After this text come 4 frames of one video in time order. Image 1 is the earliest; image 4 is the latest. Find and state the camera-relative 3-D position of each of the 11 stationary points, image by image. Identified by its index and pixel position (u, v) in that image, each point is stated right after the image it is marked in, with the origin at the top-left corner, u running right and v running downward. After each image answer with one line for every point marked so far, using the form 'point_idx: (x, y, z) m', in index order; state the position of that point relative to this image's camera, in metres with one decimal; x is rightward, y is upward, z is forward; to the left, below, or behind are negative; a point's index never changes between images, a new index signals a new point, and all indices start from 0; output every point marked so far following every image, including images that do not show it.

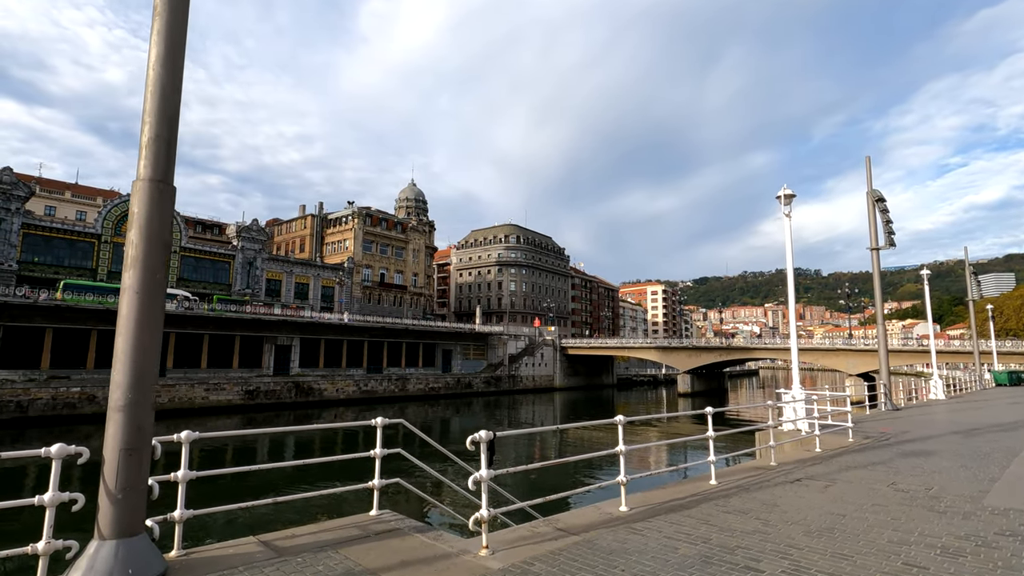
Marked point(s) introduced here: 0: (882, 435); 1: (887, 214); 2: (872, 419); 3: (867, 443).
0: (+6.4, -2.5, +9.2) m
1: (+10.8, +2.2, +15.3) m
2: (+7.9, -2.9, +11.7) m
3: (+5.6, -2.4, +8.4) m
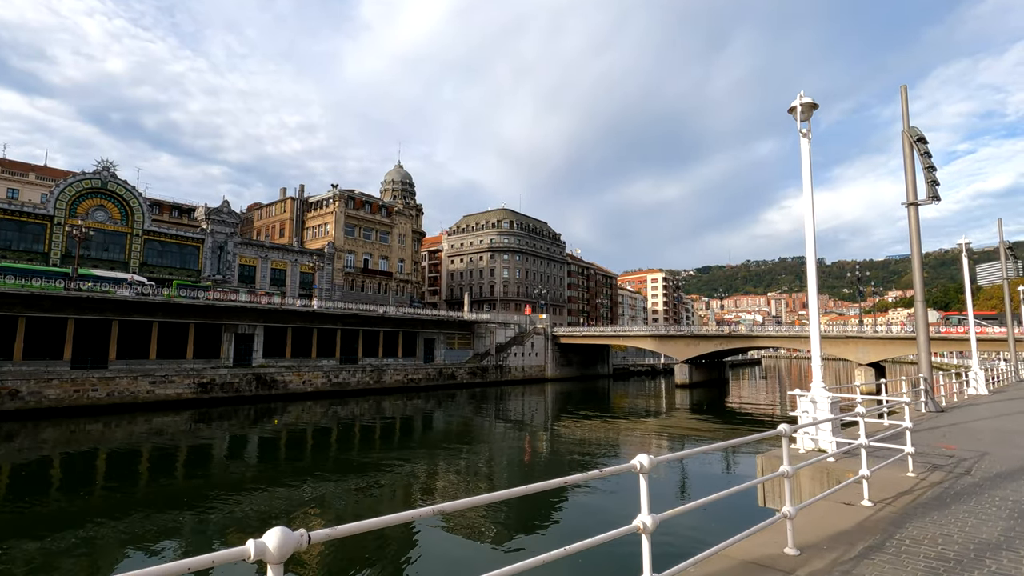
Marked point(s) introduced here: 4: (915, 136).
0: (+4.9, -1.9, +6.0) m
1: (+9.3, +2.9, +12.0) m
2: (+6.5, -2.3, +8.5) m
3: (+4.2, -1.9, +5.2) m
4: (+8.8, +3.3, +11.7) m
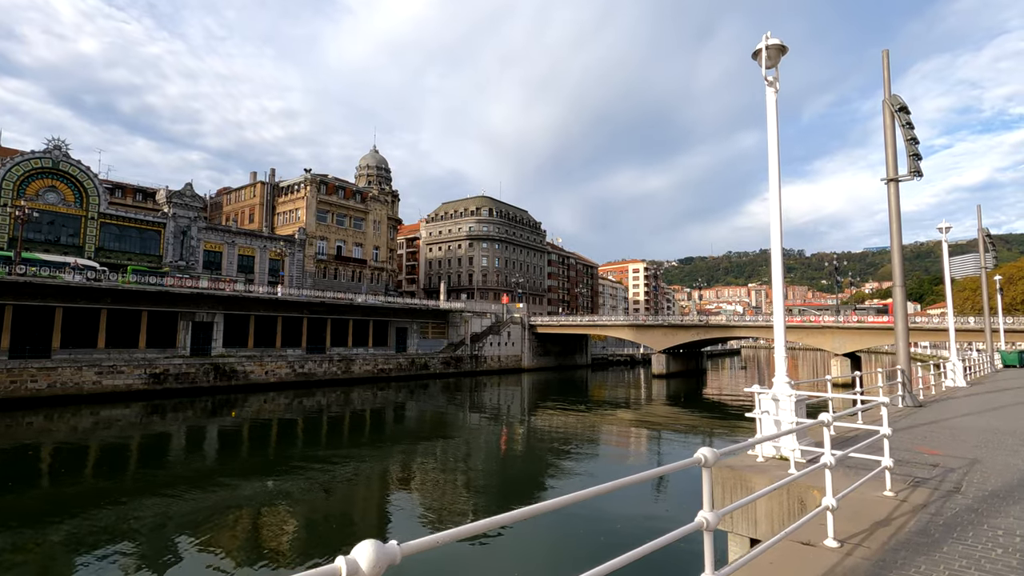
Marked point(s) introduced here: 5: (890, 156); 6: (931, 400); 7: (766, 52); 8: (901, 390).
0: (+4.0, -1.7, +5.0) m
1: (+8.2, +3.2, +11.0) m
2: (+5.4, -2.0, +7.5) m
3: (+3.2, -1.6, +4.1) m
4: (+7.7, +3.7, +10.7) m
5: (+7.6, +2.7, +10.8) m
6: (+10.0, -2.7, +12.7) m
7: (+2.8, +2.6, +5.9) m
8: (+8.0, -2.1, +11.0) m
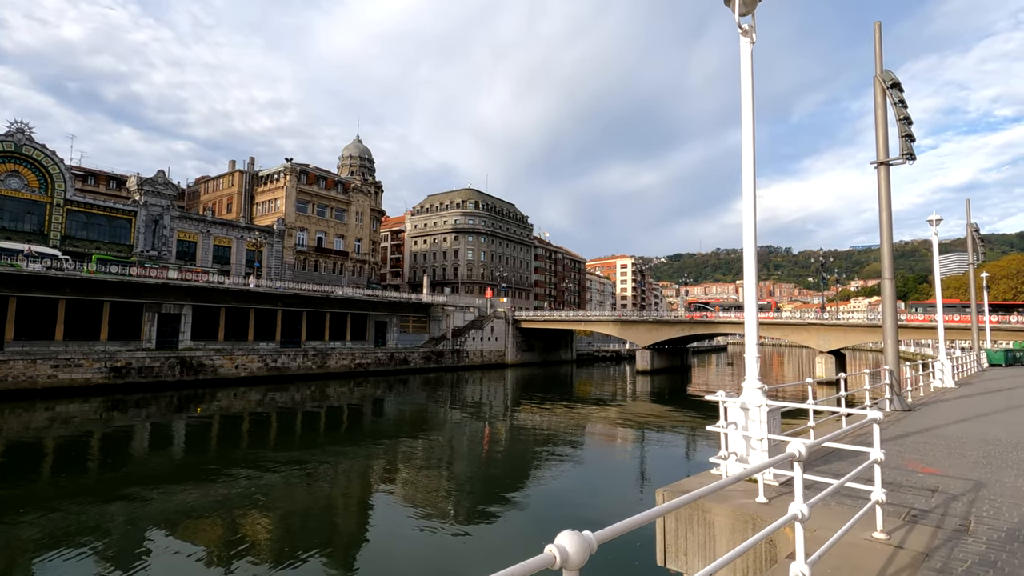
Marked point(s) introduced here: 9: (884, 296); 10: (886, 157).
0: (+3.2, -1.6, +4.1) m
1: (+7.4, +3.3, +10.1) m
2: (+4.6, -1.9, +6.6) m
3: (+2.5, -1.6, +3.2) m
4: (+6.9, +3.8, +9.8) m
5: (+6.8, +2.8, +9.9) m
6: (+9.1, -2.6, +11.9) m
7: (+2.1, +2.7, +4.9) m
8: (+7.2, -2.0, +10.1) m
9: (+7.2, -0.1, +10.3) m
10: (+6.8, +2.4, +9.7) m
